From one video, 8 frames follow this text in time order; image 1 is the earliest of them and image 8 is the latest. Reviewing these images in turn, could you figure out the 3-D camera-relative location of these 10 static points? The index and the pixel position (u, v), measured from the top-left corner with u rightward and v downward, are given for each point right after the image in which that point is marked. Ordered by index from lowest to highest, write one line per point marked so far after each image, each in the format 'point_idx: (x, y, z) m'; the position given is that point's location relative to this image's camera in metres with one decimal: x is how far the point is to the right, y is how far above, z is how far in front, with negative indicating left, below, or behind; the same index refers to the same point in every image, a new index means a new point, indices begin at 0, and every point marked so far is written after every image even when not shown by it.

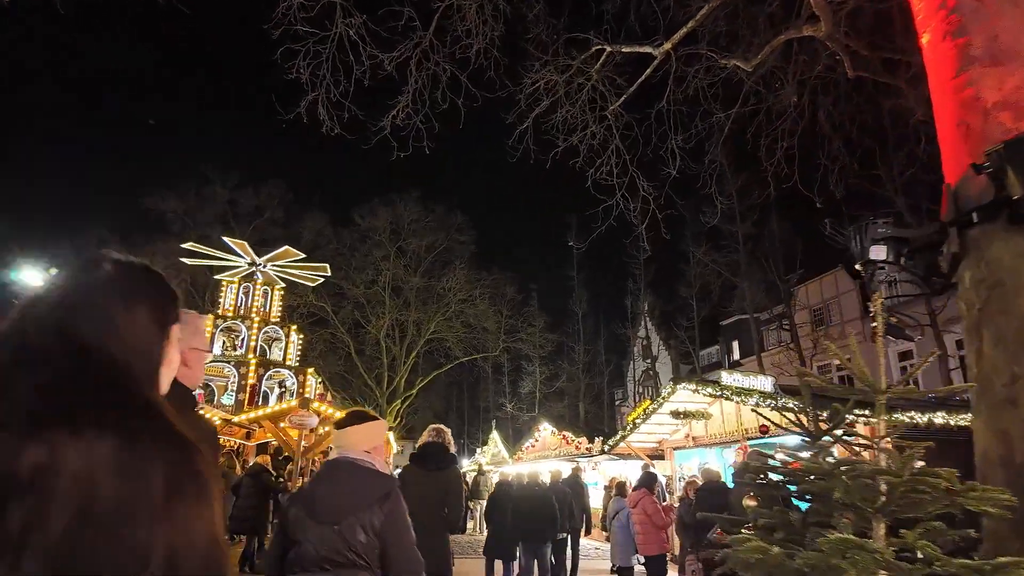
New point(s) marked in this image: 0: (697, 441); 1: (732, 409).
0: (+4.5, -3.7, +14.0) m
1: (+4.8, -2.6, +12.5) m
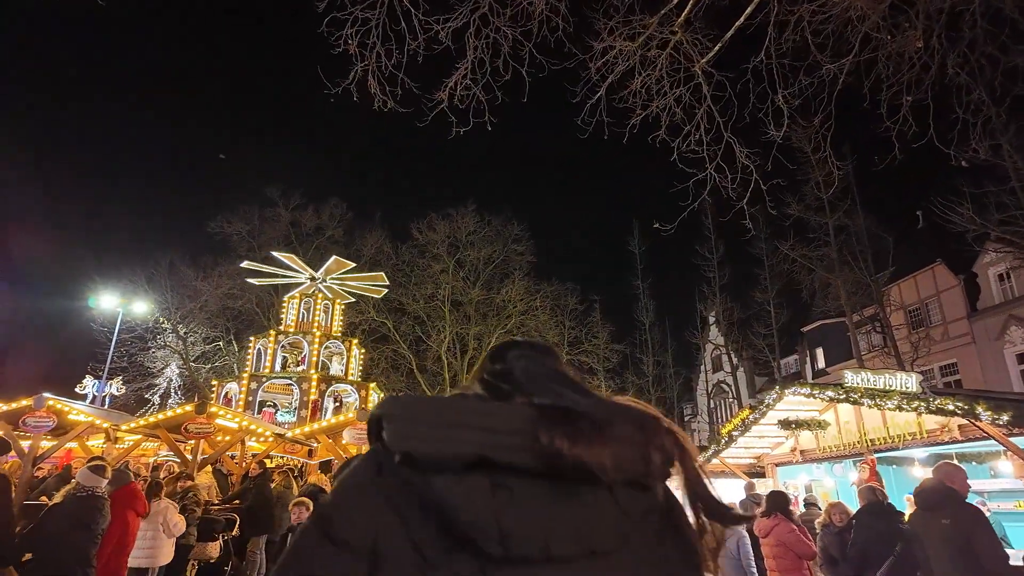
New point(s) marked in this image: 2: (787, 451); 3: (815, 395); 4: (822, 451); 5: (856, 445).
0: (+6.2, -3.5, +12.1) m
1: (+6.3, -2.3, +10.7) m
2: (+6.0, -3.6, +12.7) m
3: (+5.3, -1.8, +10.0) m
4: (+6.1, -3.2, +11.4) m
5: (+6.2, -2.8, +10.4) m
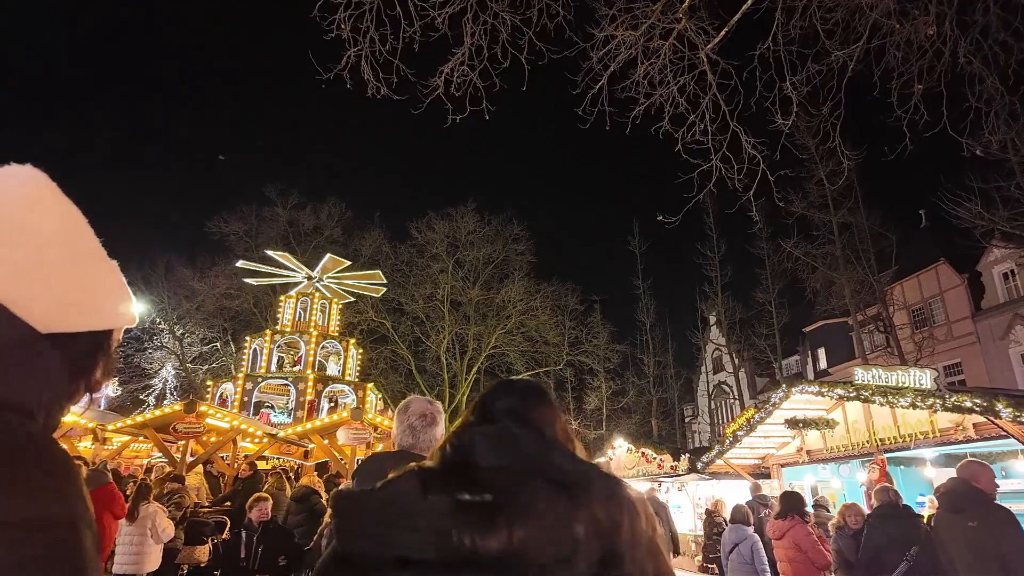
0: (+6.2, -3.4, +11.9) m
1: (+6.2, -2.2, +10.4) m
2: (+6.0, -3.5, +12.4) m
3: (+5.2, -1.7, +9.7) m
4: (+6.1, -3.2, +11.1) m
5: (+6.2, -2.7, +10.1) m
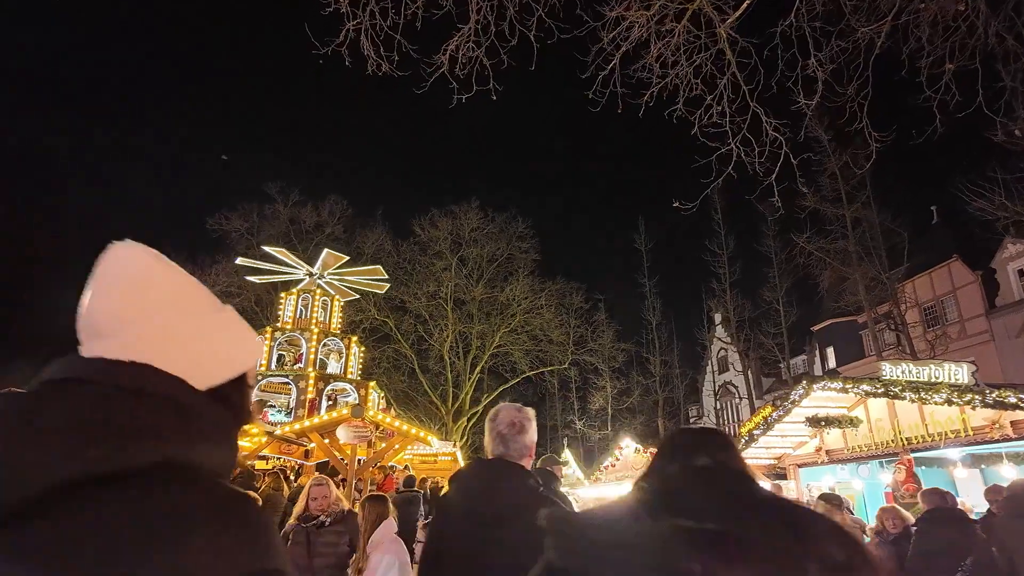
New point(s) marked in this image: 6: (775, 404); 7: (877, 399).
0: (+6.3, -3.3, +11.4) m
1: (+6.4, -2.1, +9.9) m
2: (+6.2, -3.4, +11.9) m
3: (+5.4, -1.6, +9.3) m
4: (+6.2, -3.0, +10.7) m
5: (+6.3, -2.6, +9.6) m
6: (+4.7, -2.1, +10.3) m
7: (+6.3, -1.9, +10.0) m
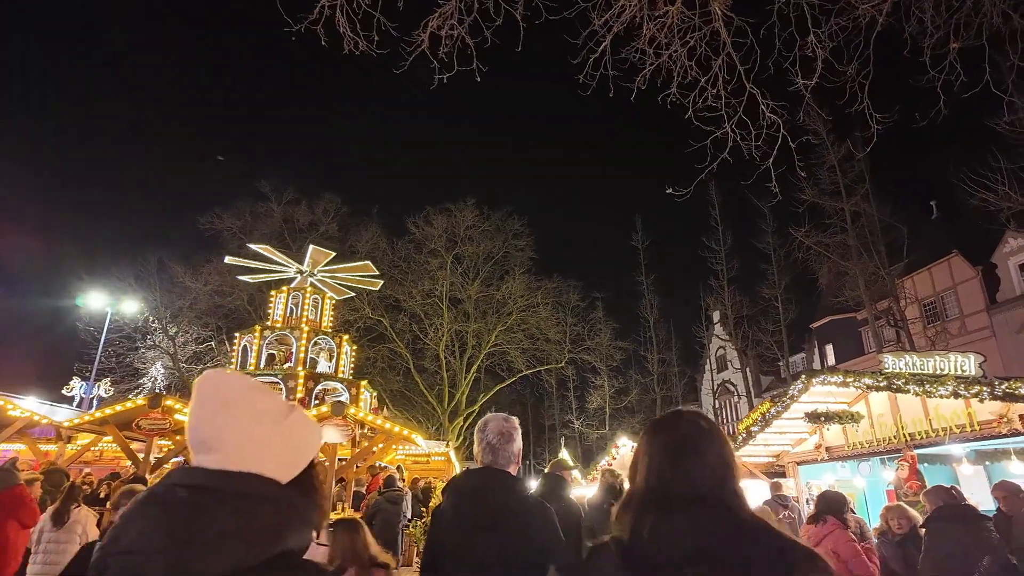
0: (+6.1, -3.1, +11.0) m
1: (+6.2, -1.9, +9.6) m
2: (+6.0, -3.2, +11.6) m
3: (+5.2, -1.5, +8.9) m
4: (+6.1, -2.9, +10.3) m
5: (+6.1, -2.4, +9.3) m
6: (+4.5, -1.9, +9.9) m
7: (+6.1, -1.8, +9.6) m
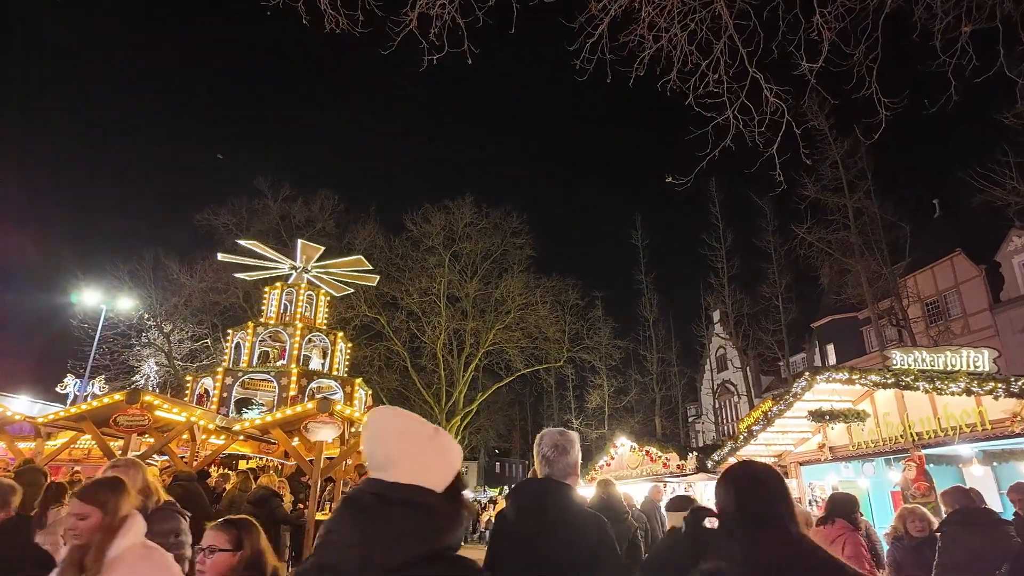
0: (+6.0, -3.1, +10.7) m
1: (+6.1, -1.9, +9.3) m
2: (+5.9, -3.1, +11.3) m
3: (+5.1, -1.4, +8.6) m
4: (+6.0, -2.8, +10.0) m
5: (+6.0, -2.3, +9.0) m
6: (+4.4, -1.8, +9.6) m
7: (+6.0, -1.7, +9.3) m
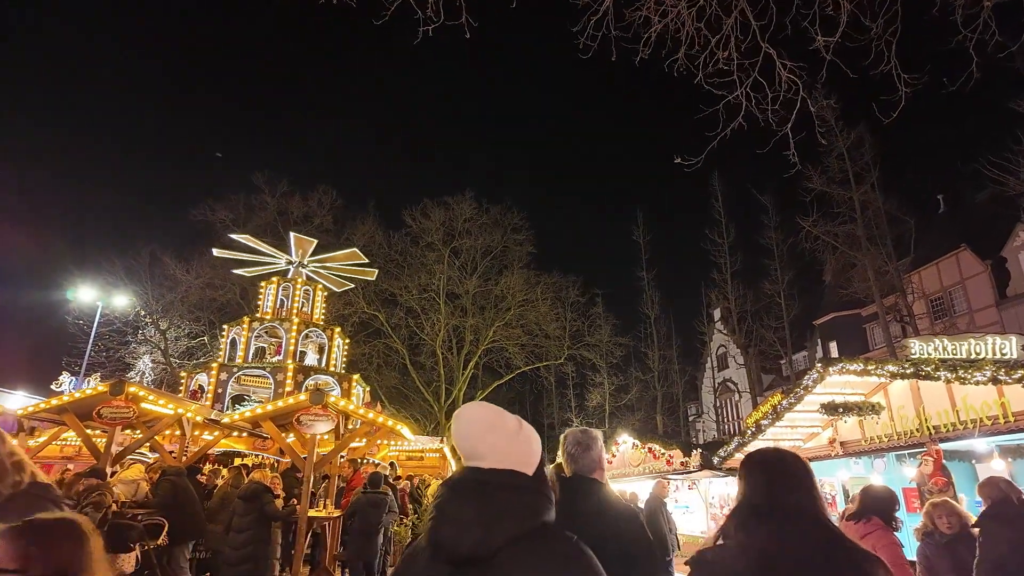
0: (+6.0, -2.9, +10.4) m
1: (+6.1, -1.7, +8.9) m
2: (+5.9, -2.9, +10.9) m
3: (+5.1, -1.2, +8.3) m
4: (+6.0, -2.6, +9.7) m
5: (+6.0, -2.2, +8.6) m
6: (+4.4, -1.6, +9.3) m
7: (+6.0, -1.5, +9.0) m
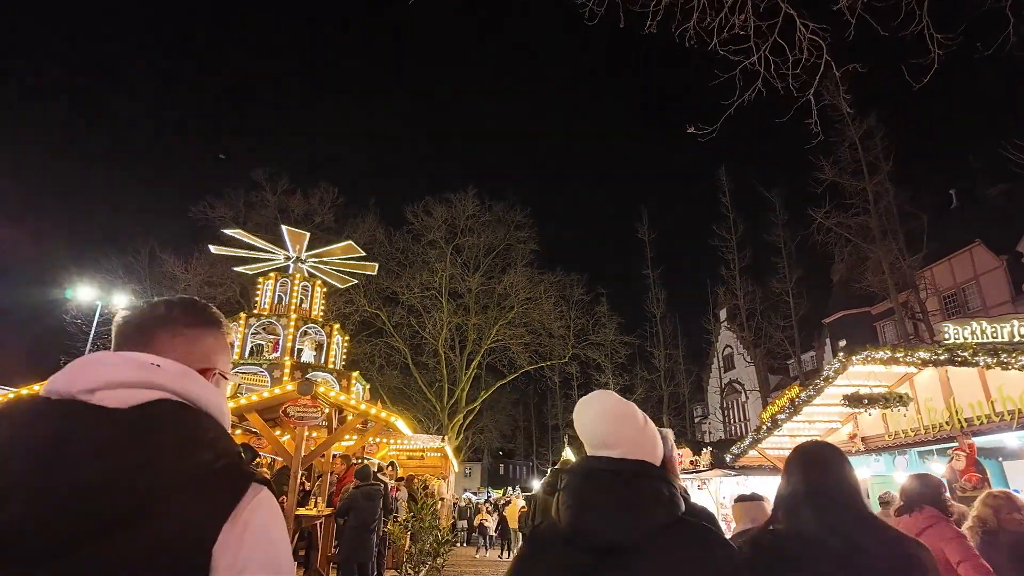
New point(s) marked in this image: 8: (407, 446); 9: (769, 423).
0: (+6.1, -2.6, +9.8) m
1: (+6.1, -1.4, +8.4) m
2: (+6.0, -2.7, +10.4) m
3: (+5.1, -0.9, +7.8) m
4: (+6.0, -2.4, +9.1) m
5: (+6.0, -1.9, +8.1) m
6: (+4.5, -1.4, +8.8) m
7: (+6.0, -1.3, +8.4) m
8: (-3.5, -5.2, +19.0) m
9: (+4.5, -2.4, +10.1) m
